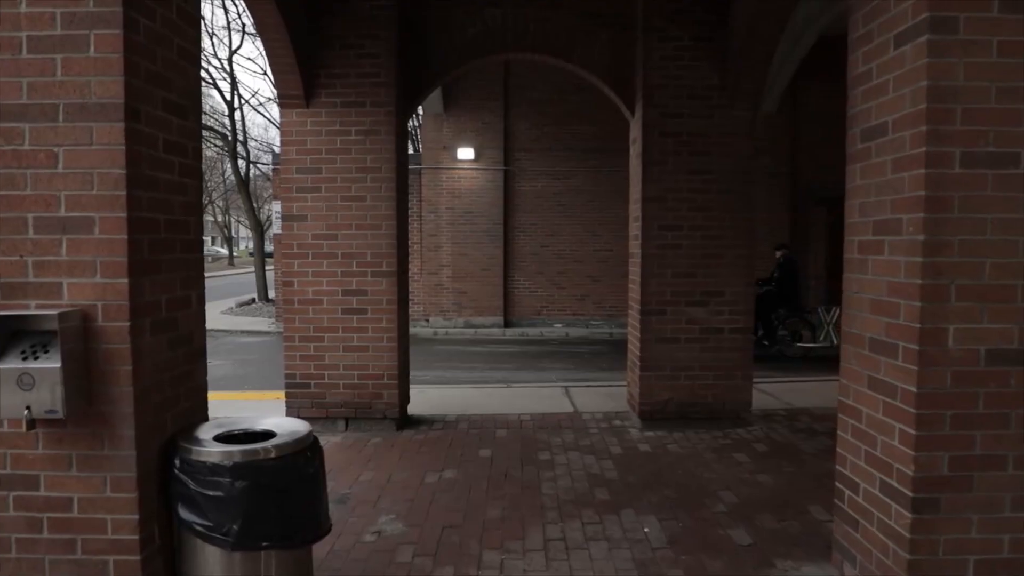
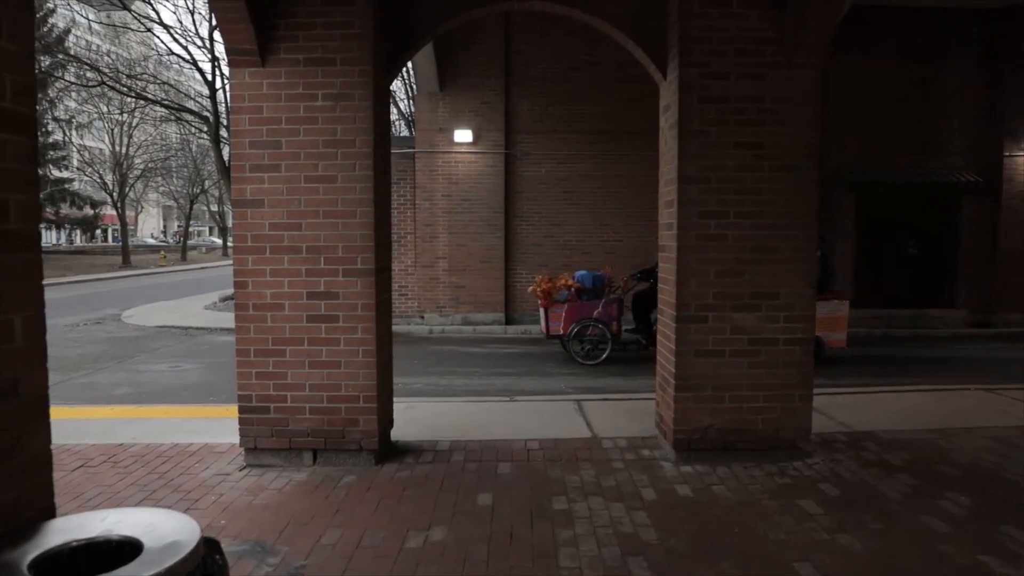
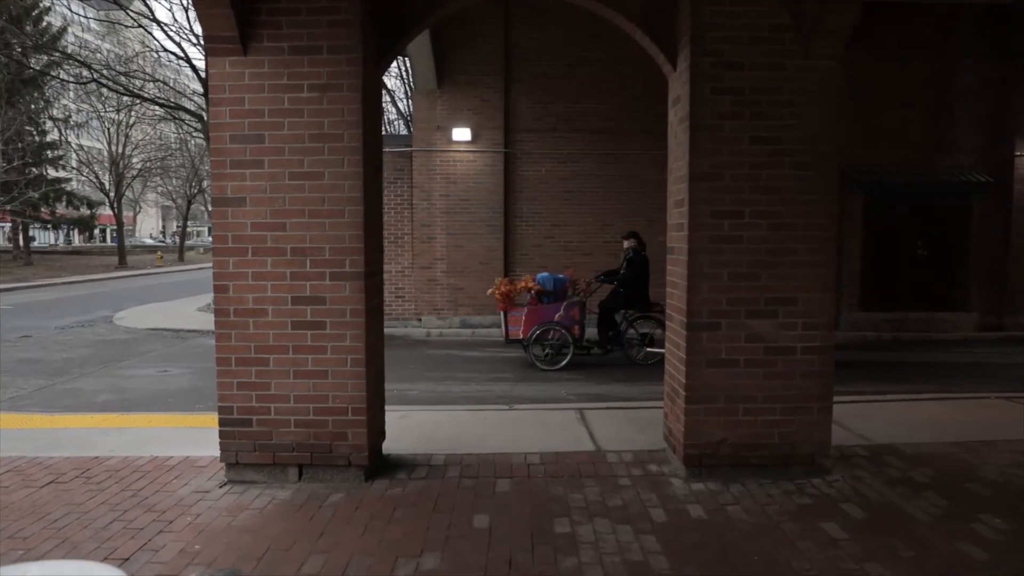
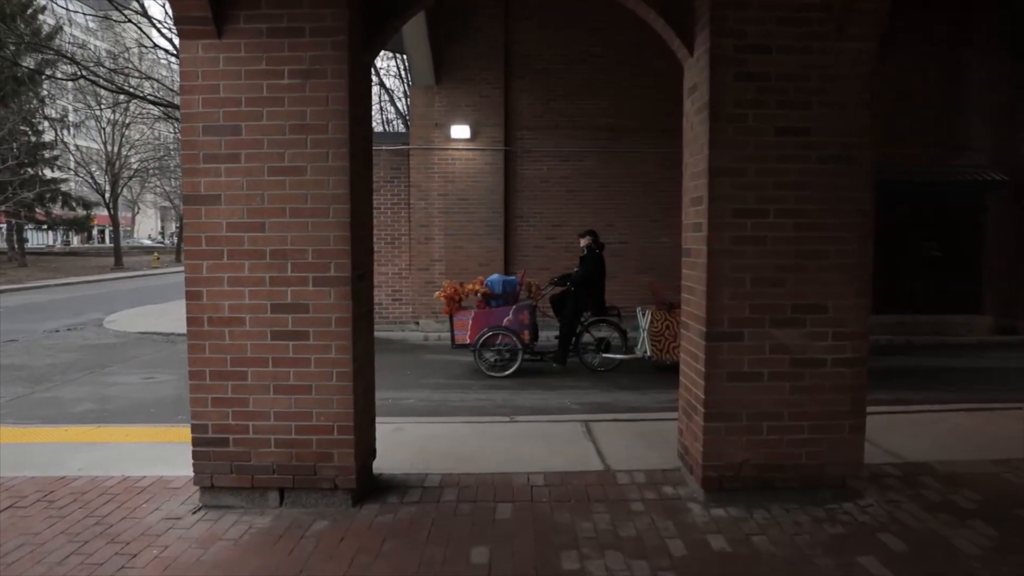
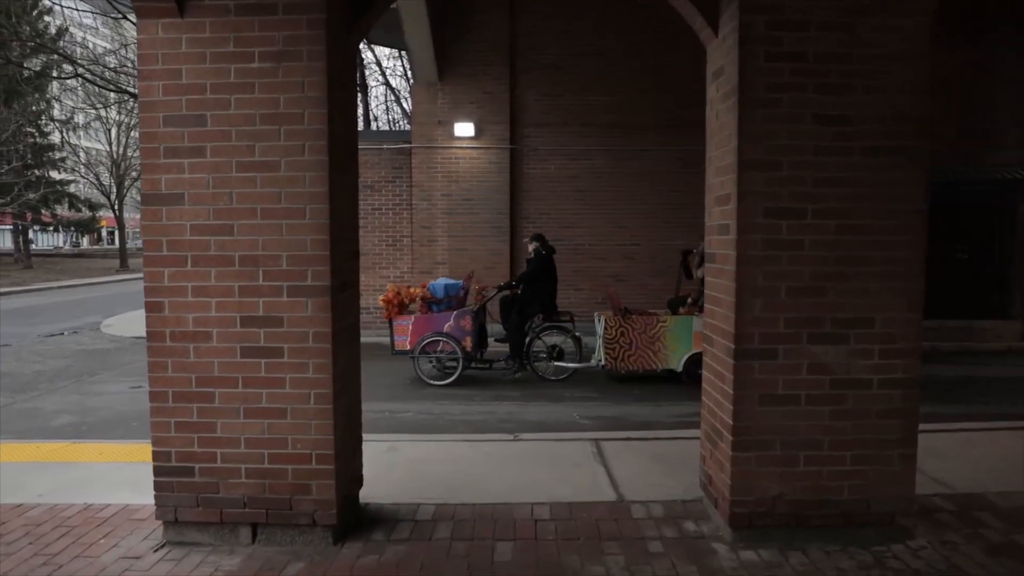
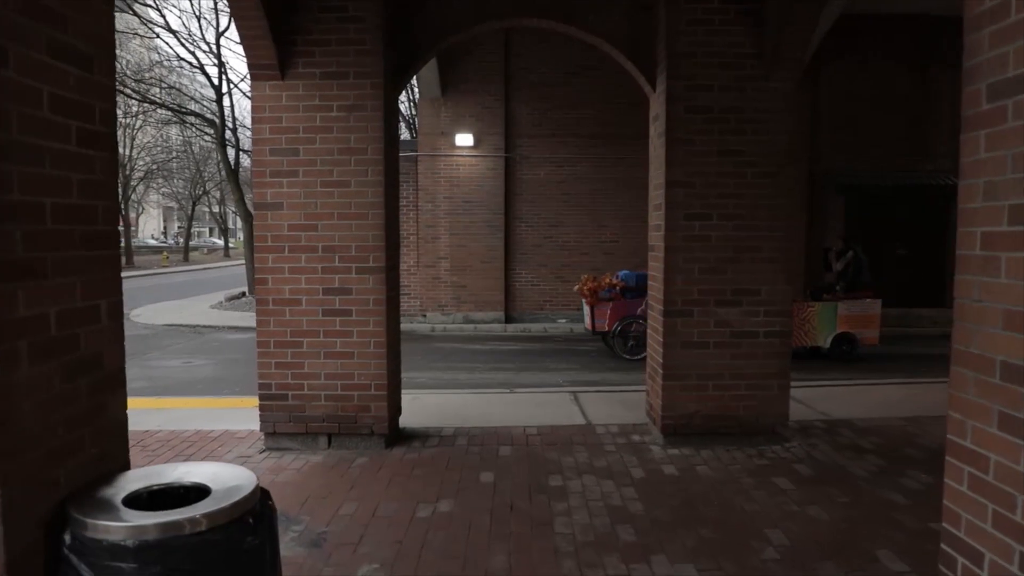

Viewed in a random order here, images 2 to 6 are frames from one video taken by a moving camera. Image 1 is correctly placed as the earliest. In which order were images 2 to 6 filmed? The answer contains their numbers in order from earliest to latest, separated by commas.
6, 2, 3, 4, 5
